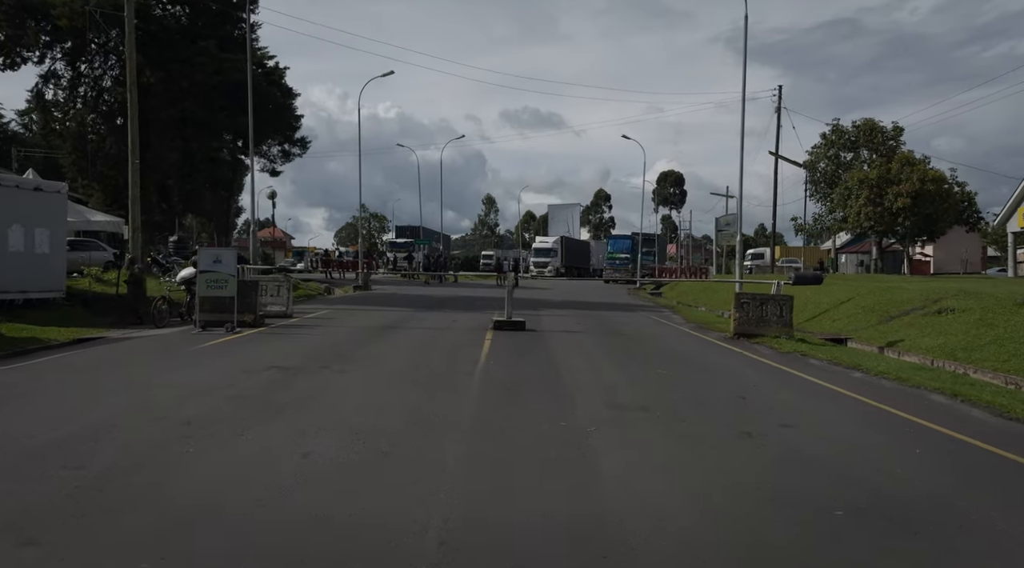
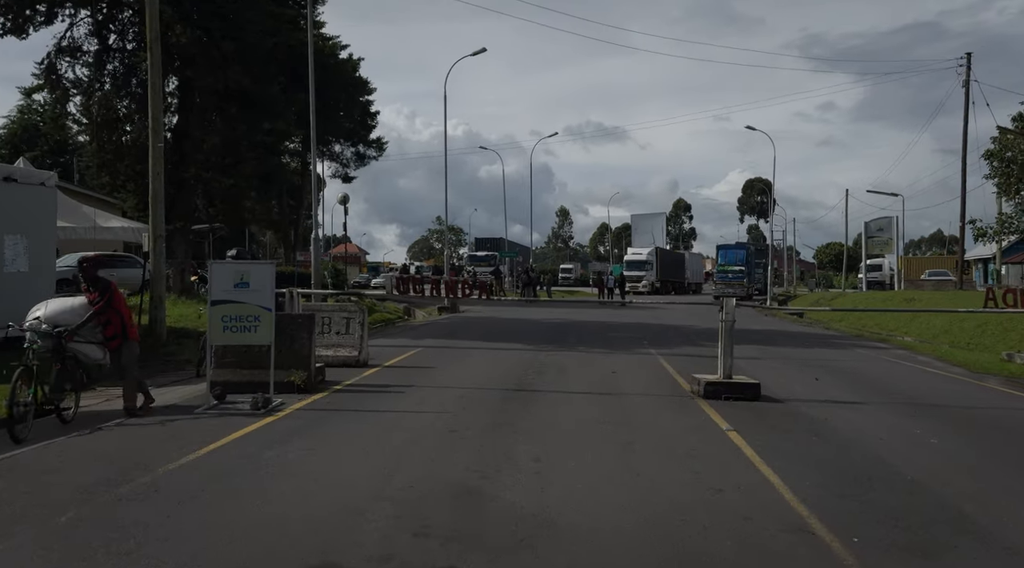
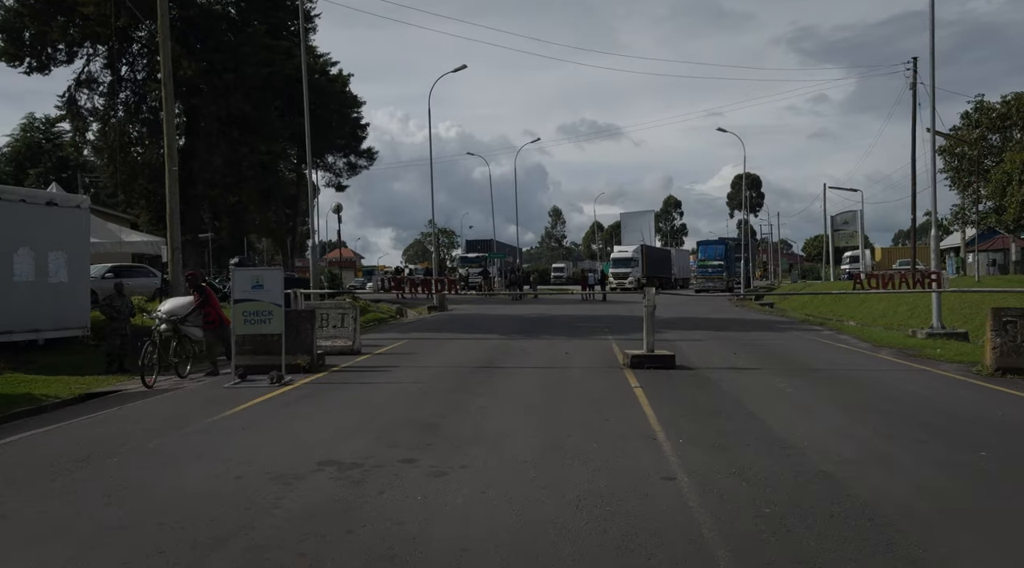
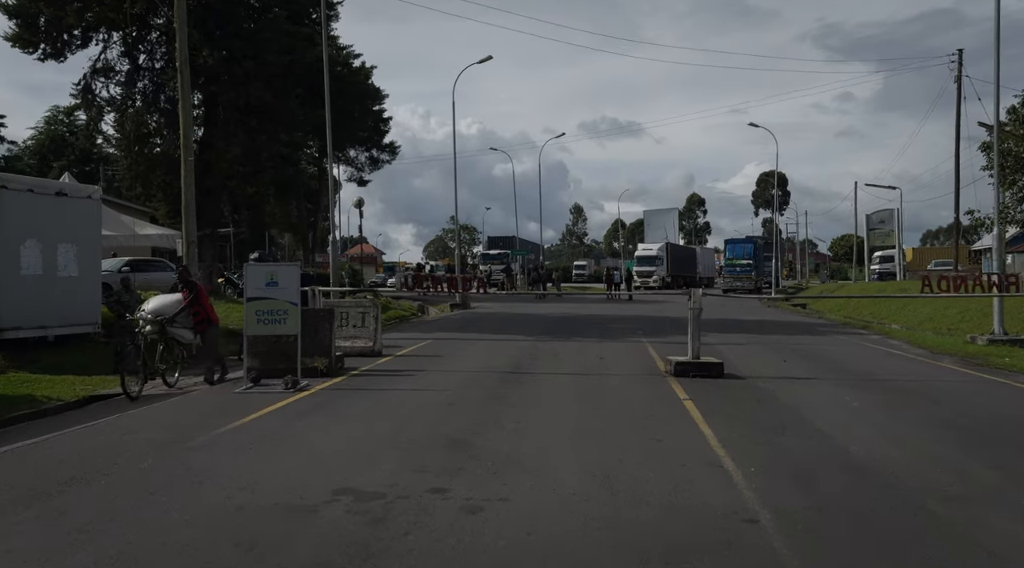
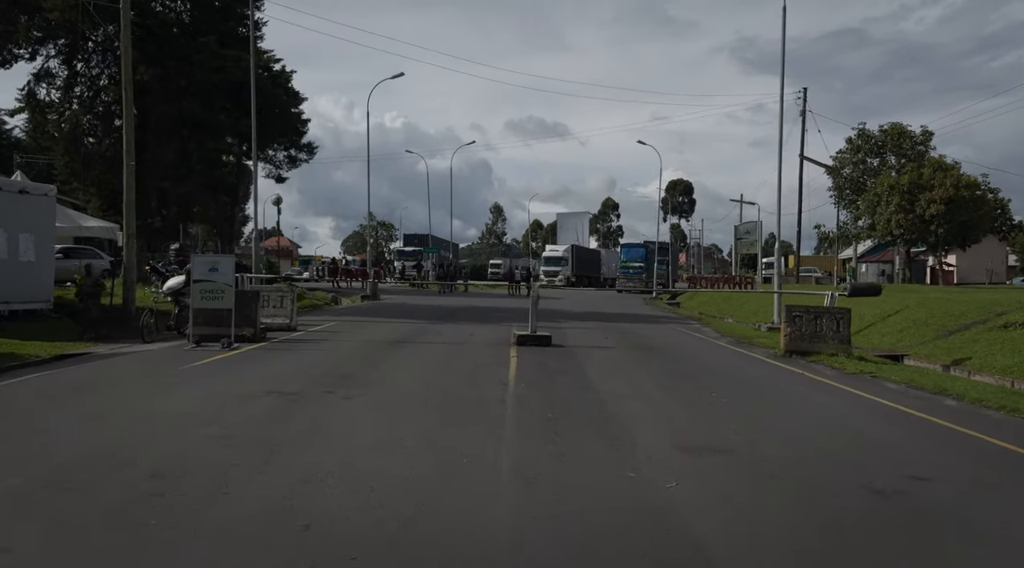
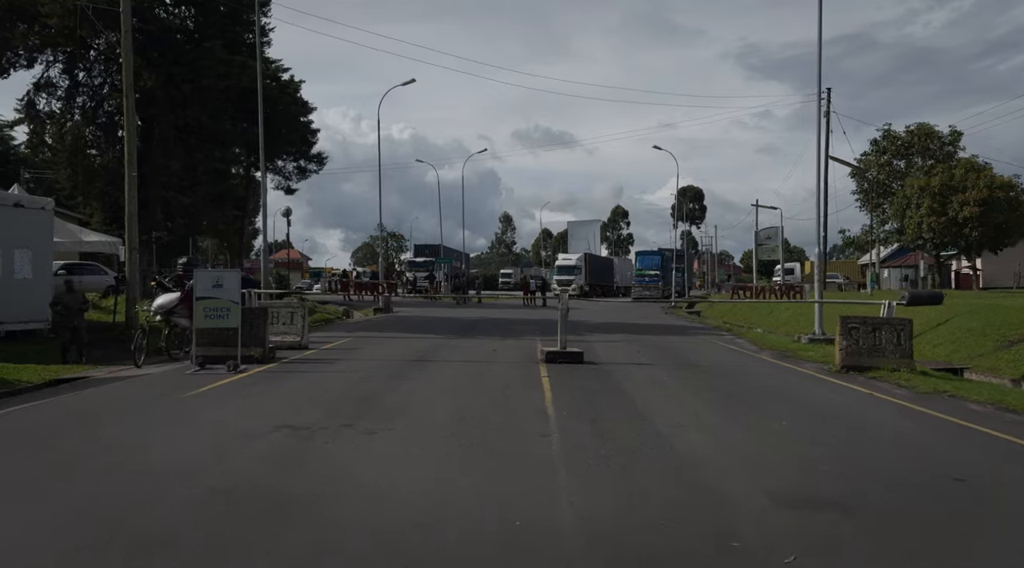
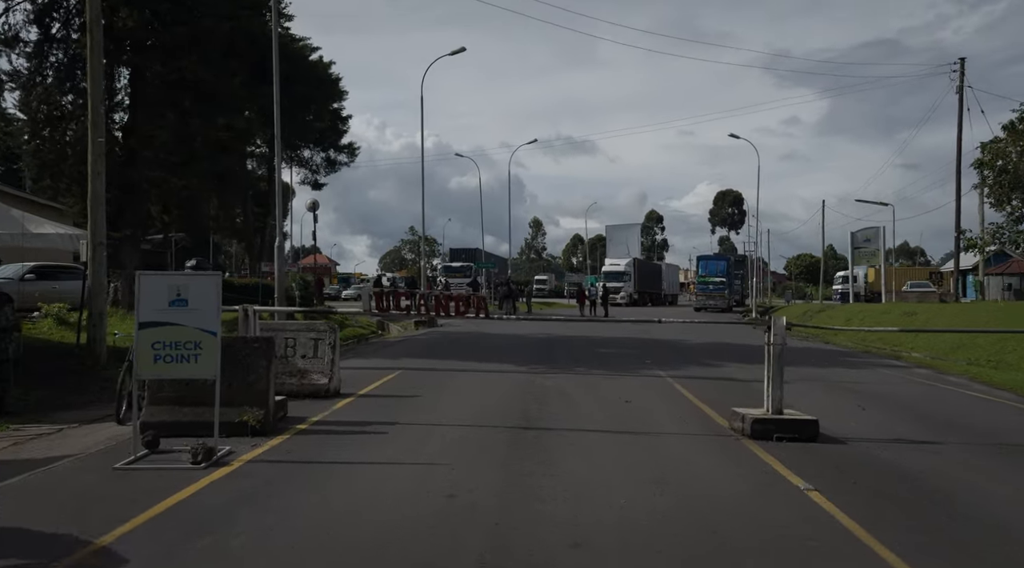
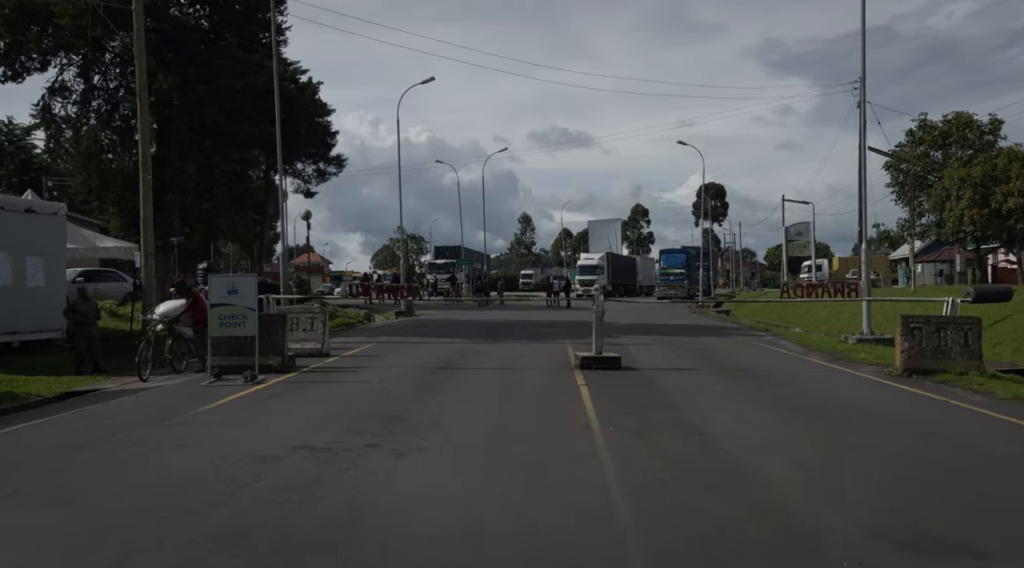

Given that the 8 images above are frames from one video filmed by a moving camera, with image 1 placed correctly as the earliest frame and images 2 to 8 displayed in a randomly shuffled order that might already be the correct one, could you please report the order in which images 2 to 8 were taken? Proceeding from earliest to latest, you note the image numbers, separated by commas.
5, 6, 8, 3, 4, 2, 7
